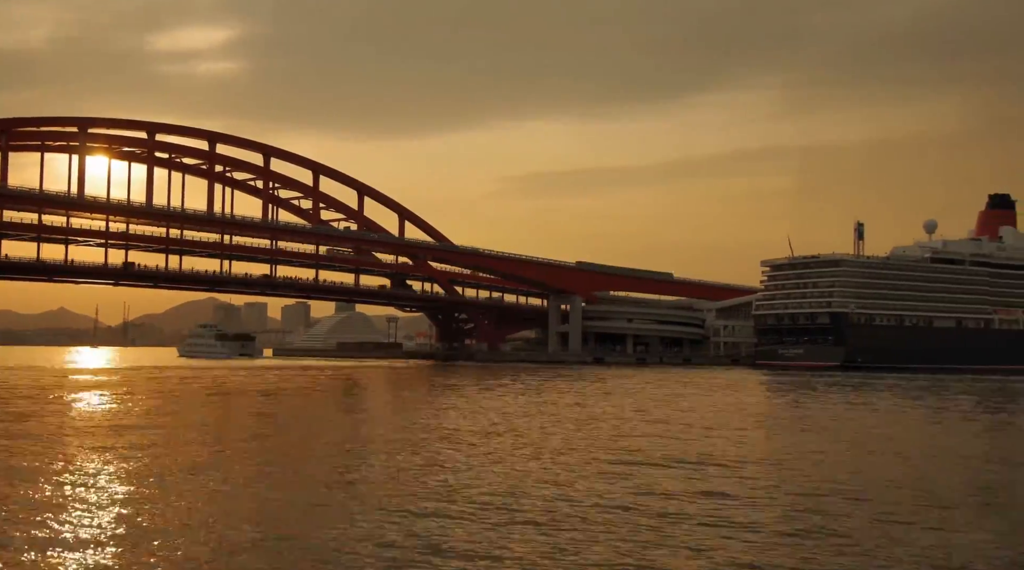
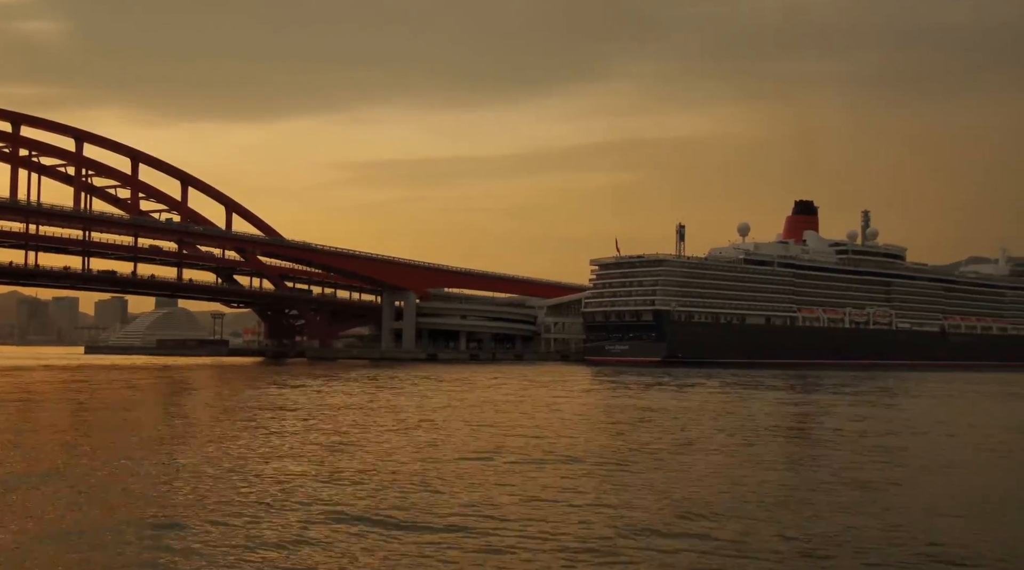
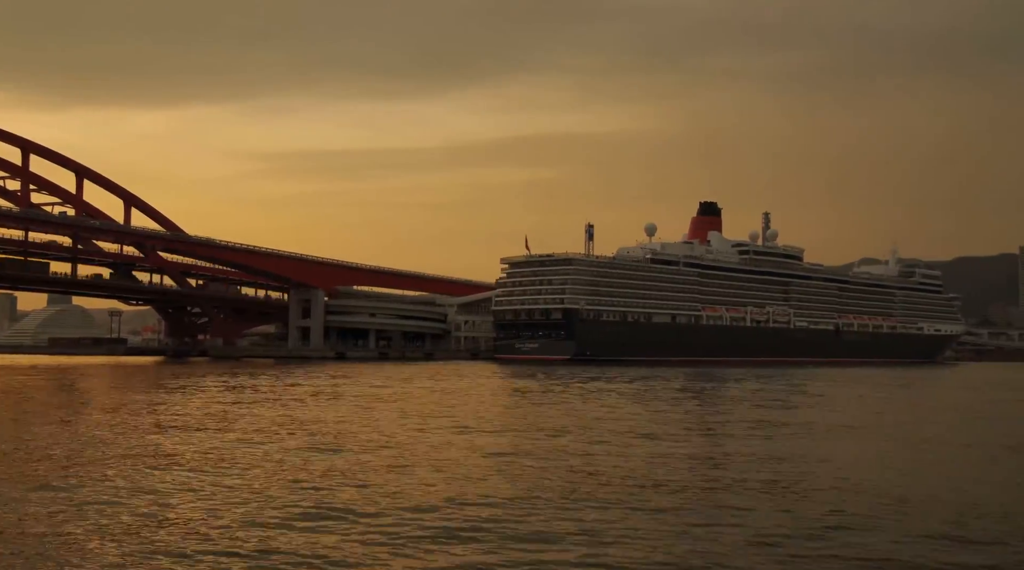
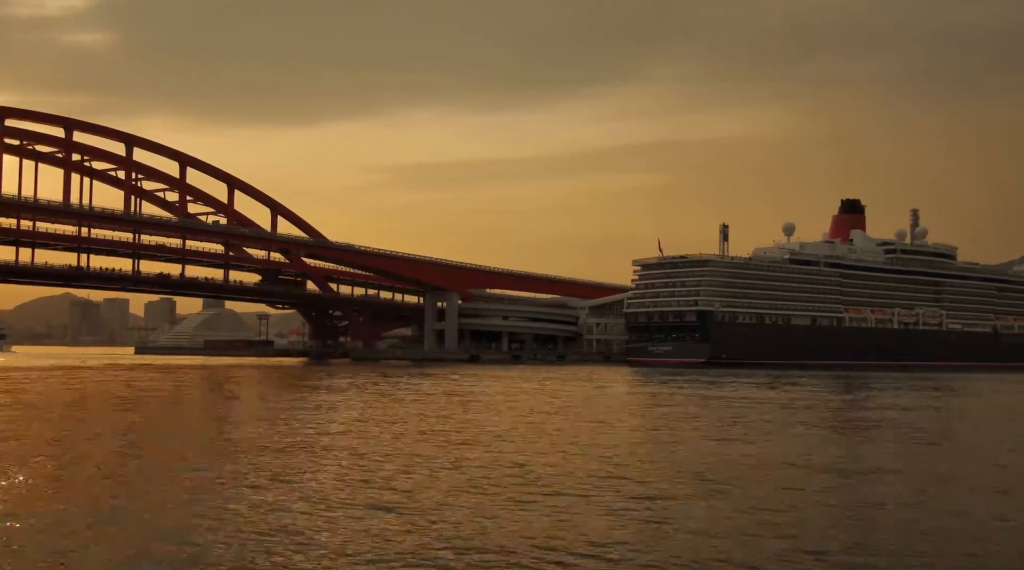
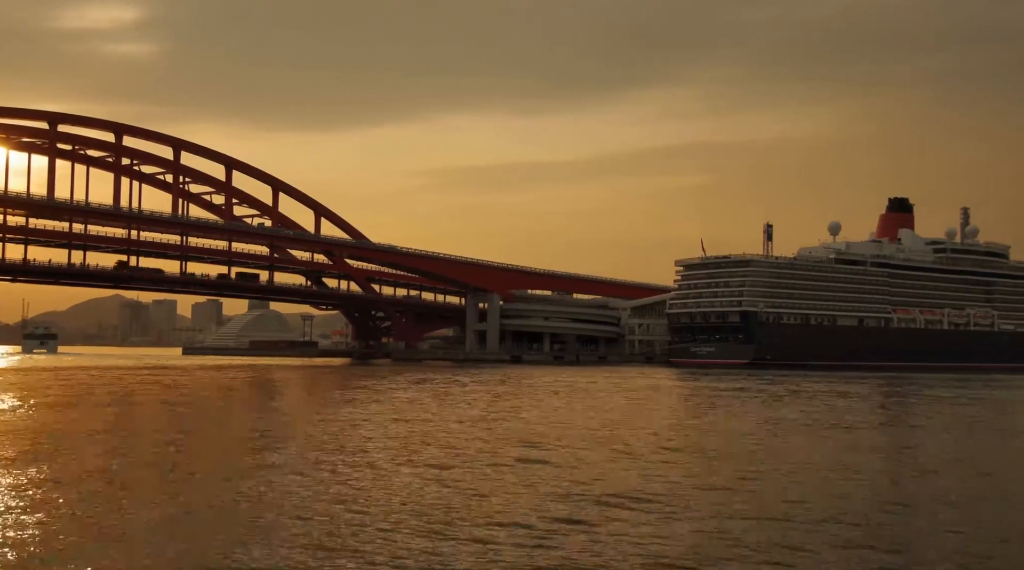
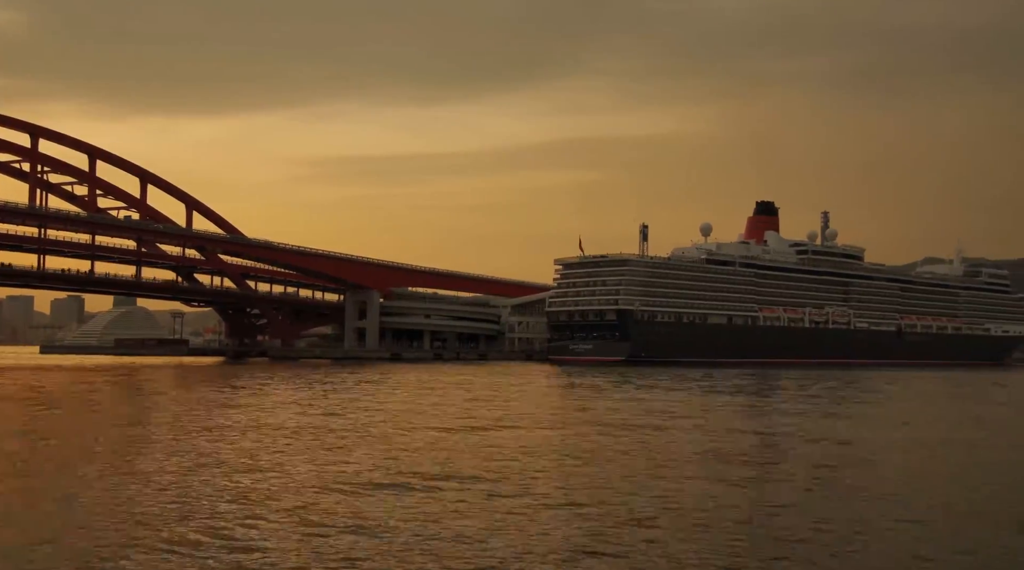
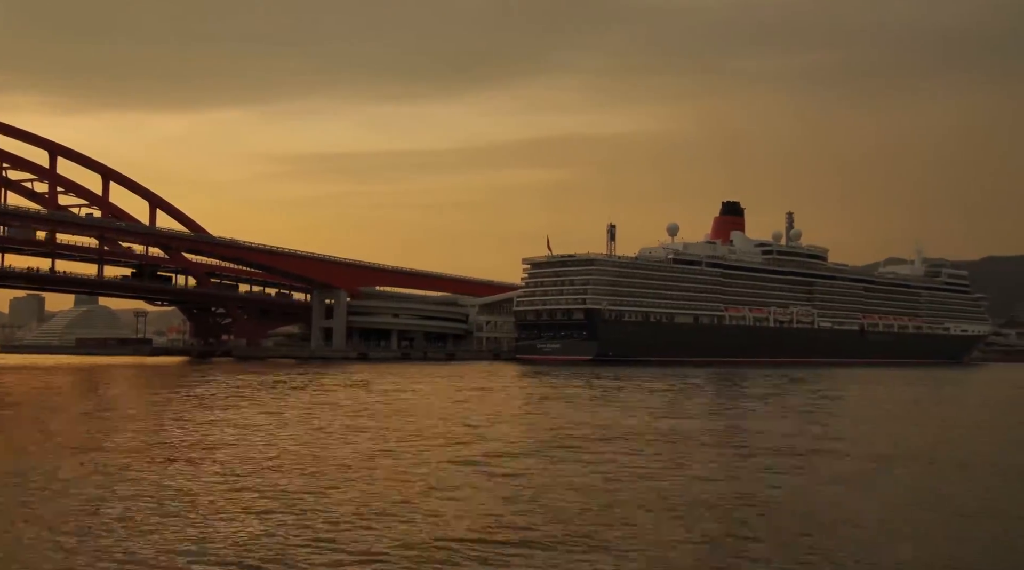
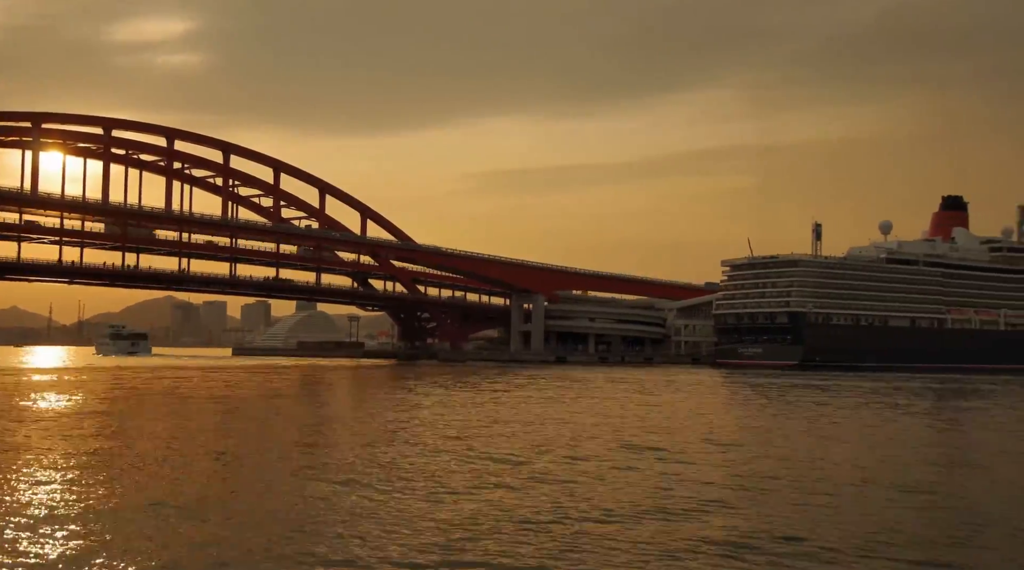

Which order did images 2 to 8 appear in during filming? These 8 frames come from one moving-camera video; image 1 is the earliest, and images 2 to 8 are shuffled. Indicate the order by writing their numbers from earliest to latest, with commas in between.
8, 5, 4, 2, 6, 7, 3
